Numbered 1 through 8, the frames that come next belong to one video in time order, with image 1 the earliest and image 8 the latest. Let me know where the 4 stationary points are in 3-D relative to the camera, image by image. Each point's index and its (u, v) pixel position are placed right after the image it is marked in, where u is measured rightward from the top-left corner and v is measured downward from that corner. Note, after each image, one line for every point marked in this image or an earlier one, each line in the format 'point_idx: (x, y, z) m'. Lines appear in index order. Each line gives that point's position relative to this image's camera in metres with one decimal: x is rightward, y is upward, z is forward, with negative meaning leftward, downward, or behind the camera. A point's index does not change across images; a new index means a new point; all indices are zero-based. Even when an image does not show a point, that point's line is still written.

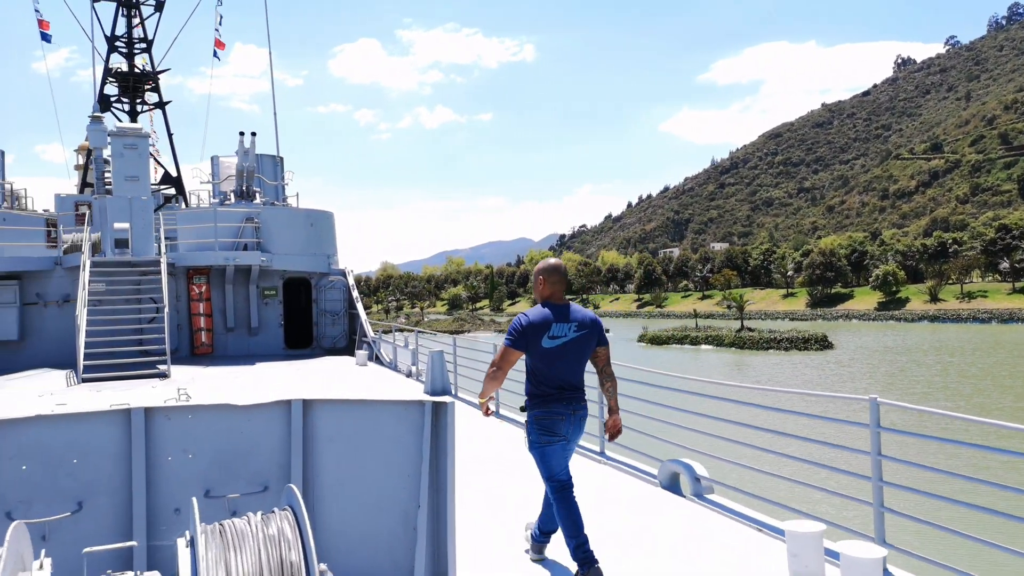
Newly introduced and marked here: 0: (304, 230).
0: (-4.2, +1.2, +14.1) m
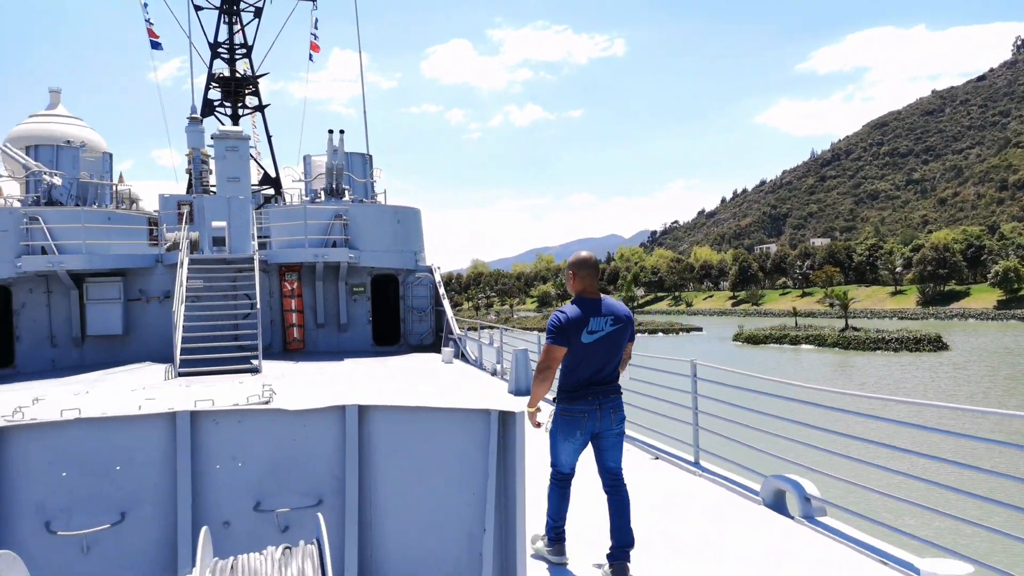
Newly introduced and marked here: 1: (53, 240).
0: (-2.5, +1.3, +14.2) m
1: (-7.7, +0.8, +11.5) m
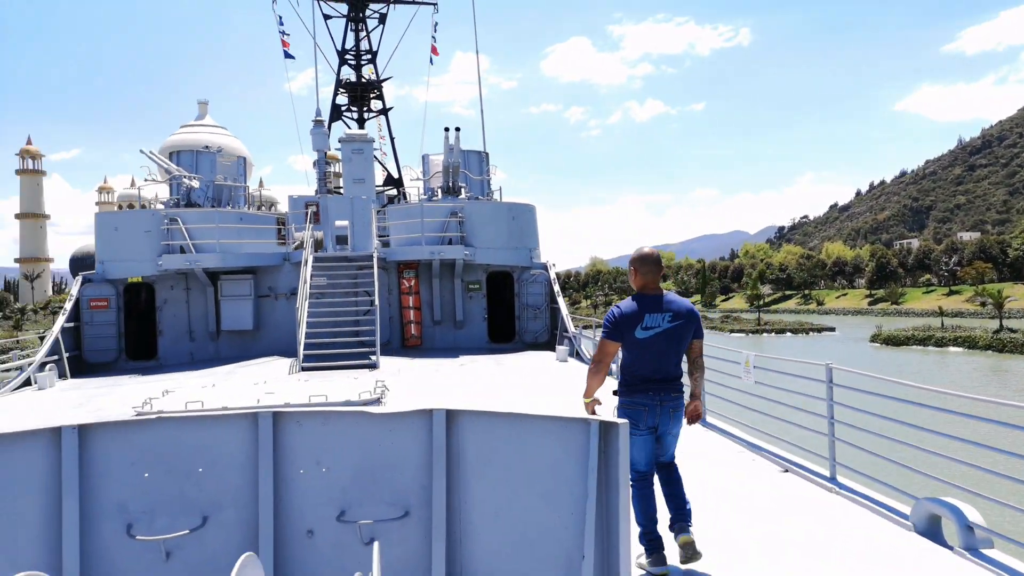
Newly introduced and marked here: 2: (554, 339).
0: (-0.1, +1.3, +14.1) m
1: (-5.8, +0.9, +12.4) m
2: (+0.9, -1.0, +14.7) m
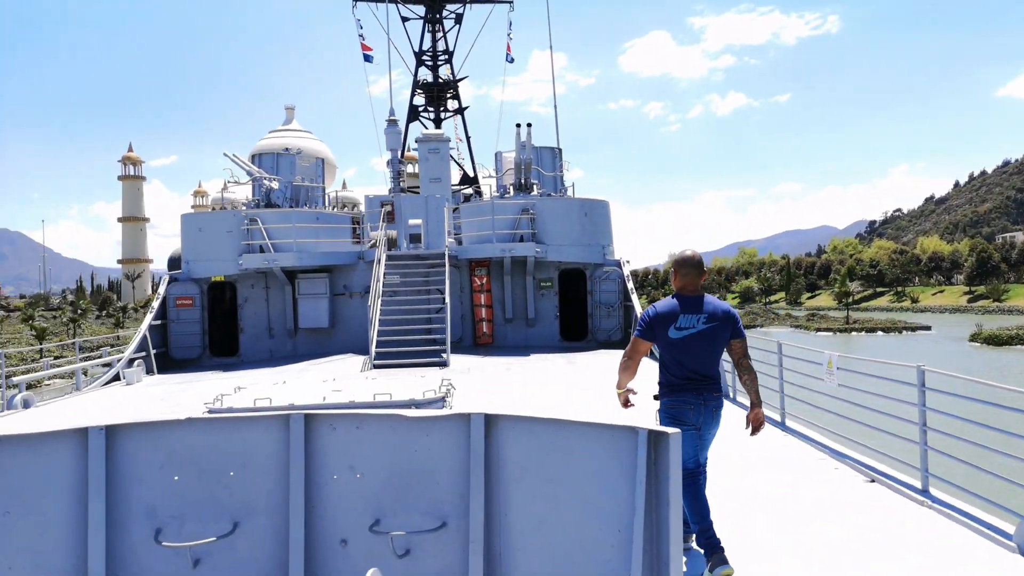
0: (+1.3, +1.4, +13.9) m
1: (-4.5, +0.9, +12.8) m
2: (+2.4, -1.0, +14.3) m
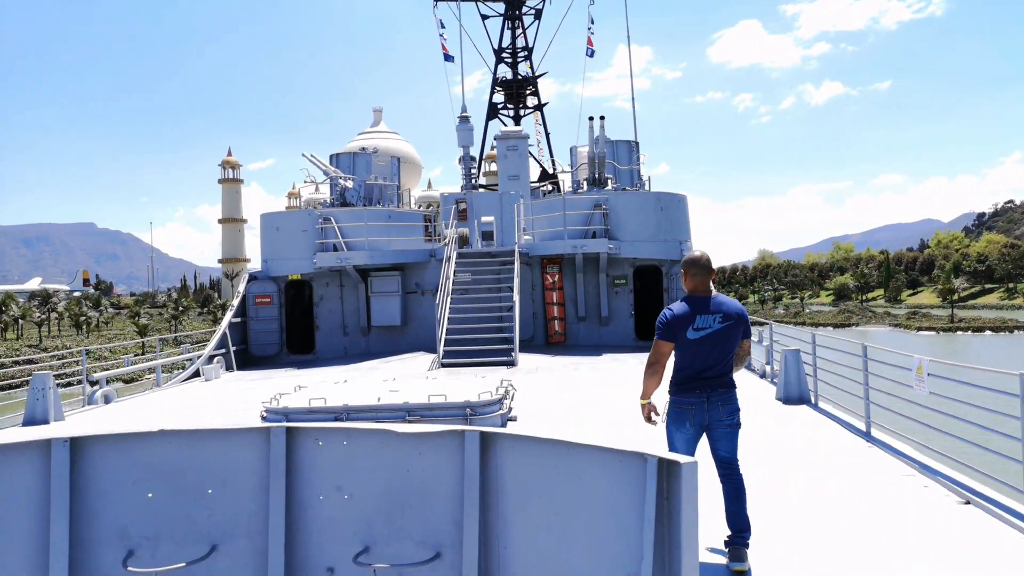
0: (+2.7, +1.4, +13.4) m
1: (-3.2, +0.9, +12.9) m
2: (+3.8, -0.9, +13.7) m
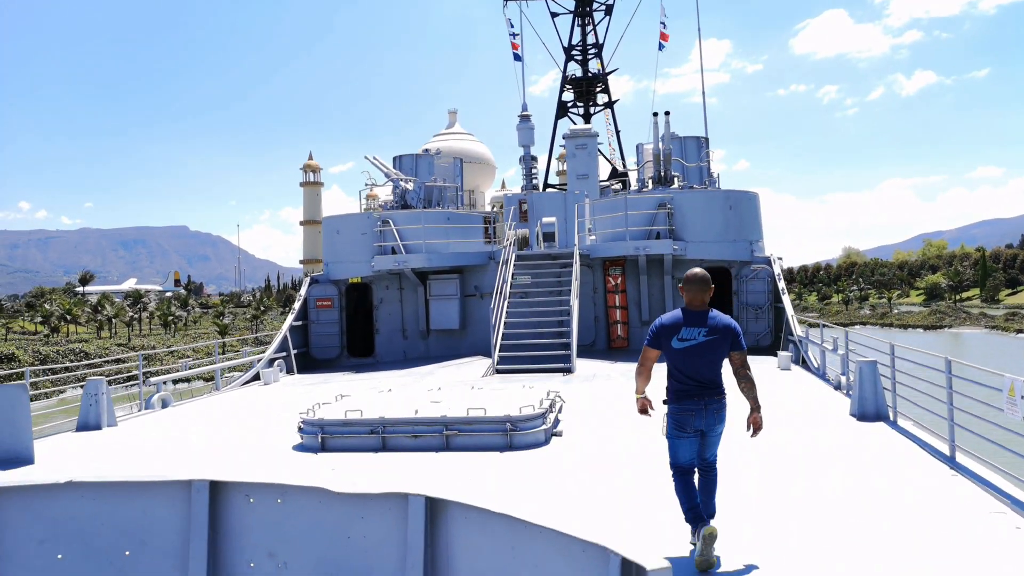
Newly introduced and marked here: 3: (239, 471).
0: (+3.8, +1.4, +12.7) m
1: (-2.1, +0.9, +12.9) m
2: (+4.9, -1.0, +12.8) m
3: (-2.2, -1.5, +5.6) m
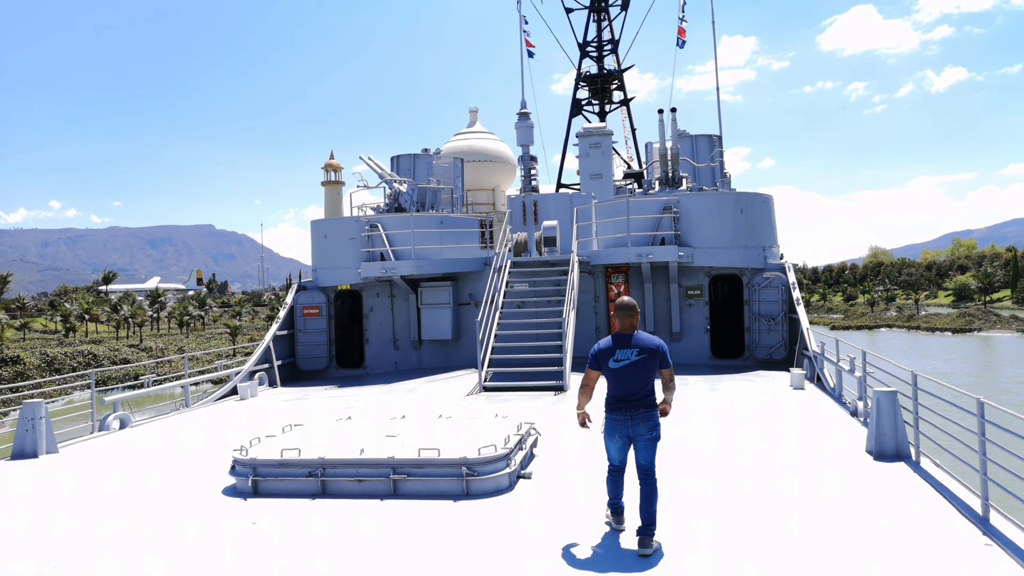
0: (+3.7, +1.2, +11.8) m
1: (-2.2, +0.7, +12.2) m
2: (+4.9, -1.1, +11.9) m
3: (-2.5, -1.6, +4.9) m
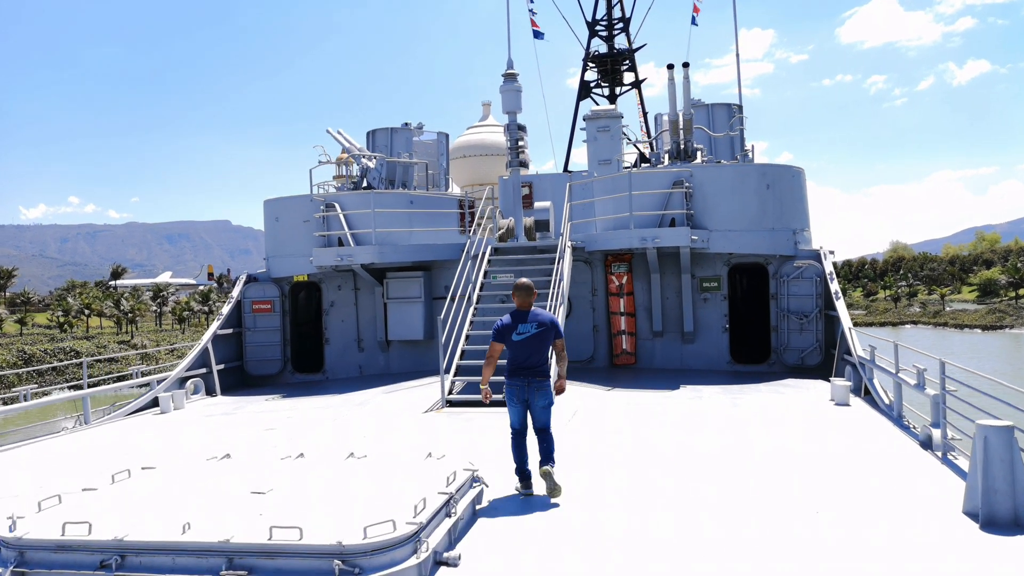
0: (+3.5, +1.3, +9.8) m
1: (-2.4, +0.9, +10.3) m
2: (+4.6, -1.0, +10.0) m
3: (-2.9, -1.5, +3.1) m
